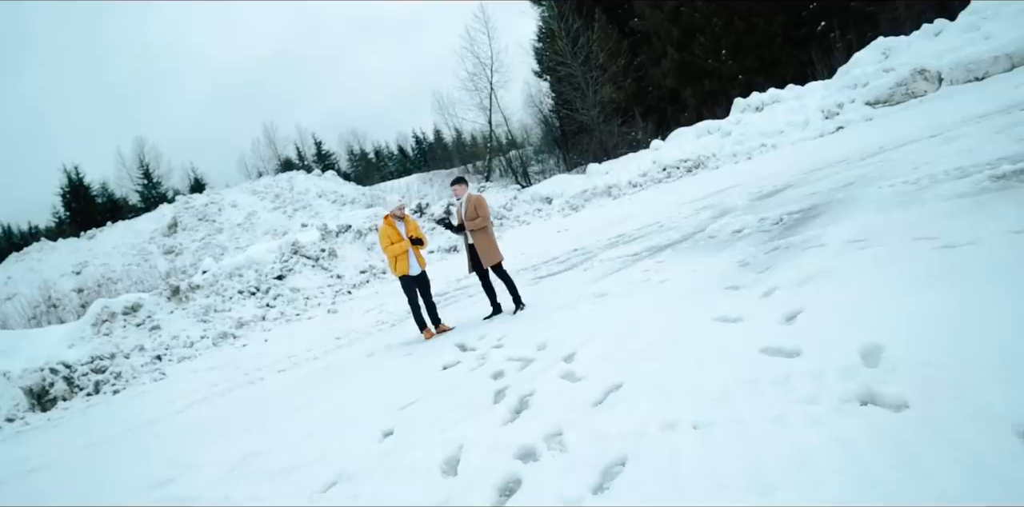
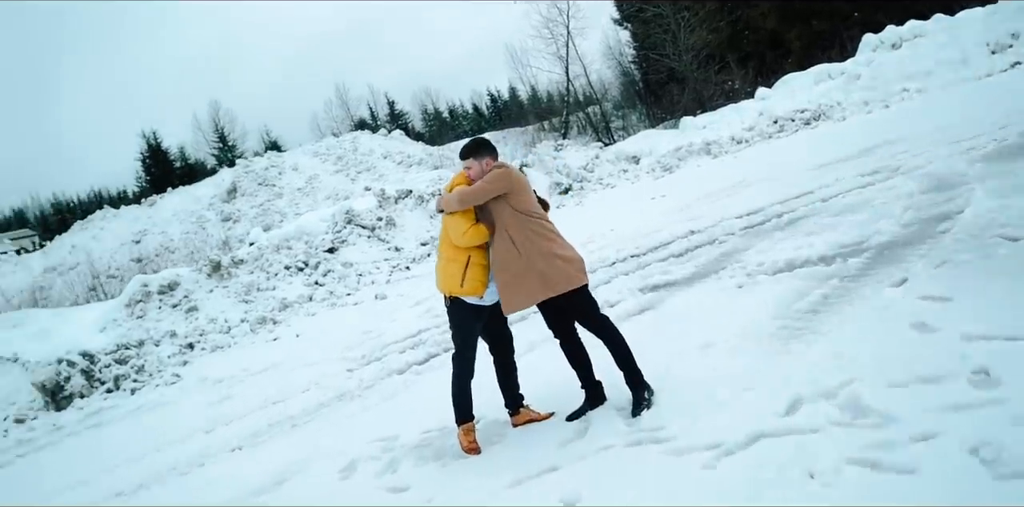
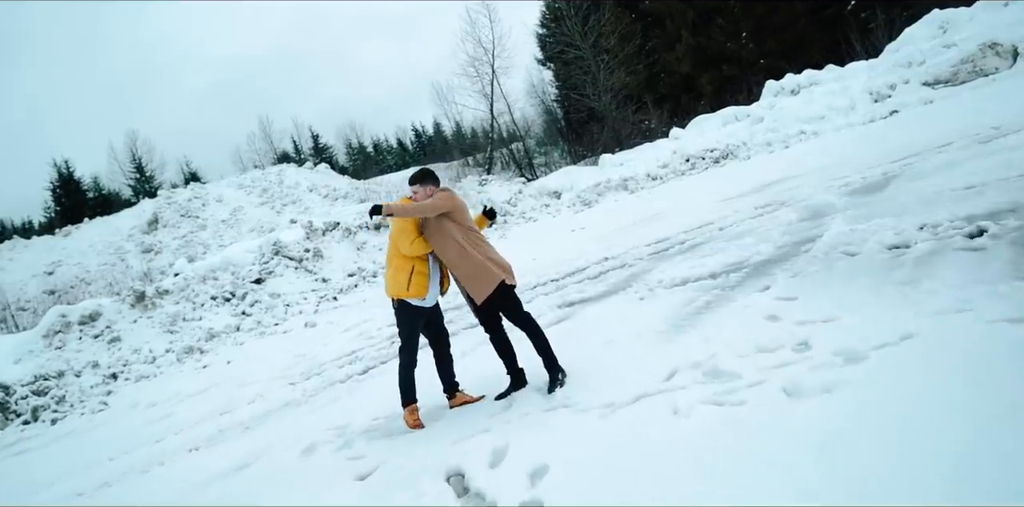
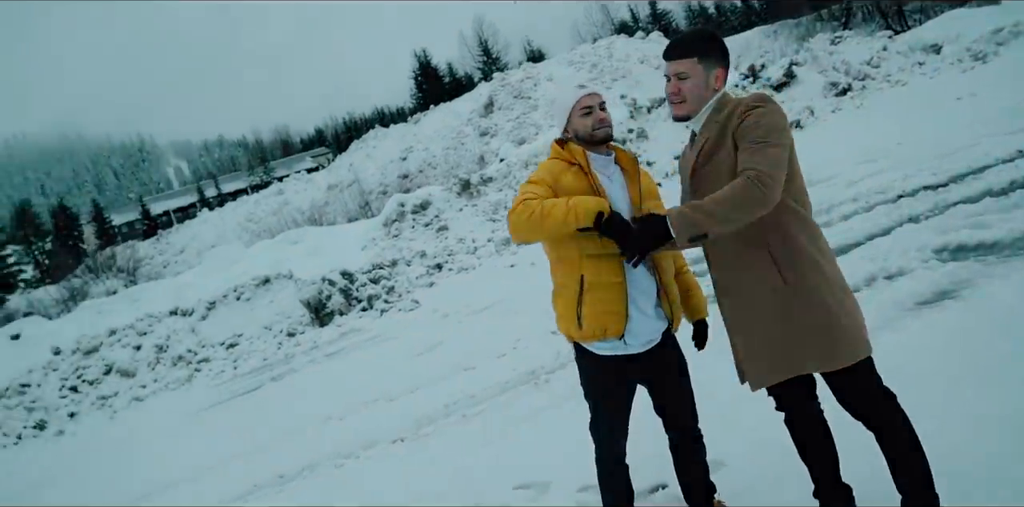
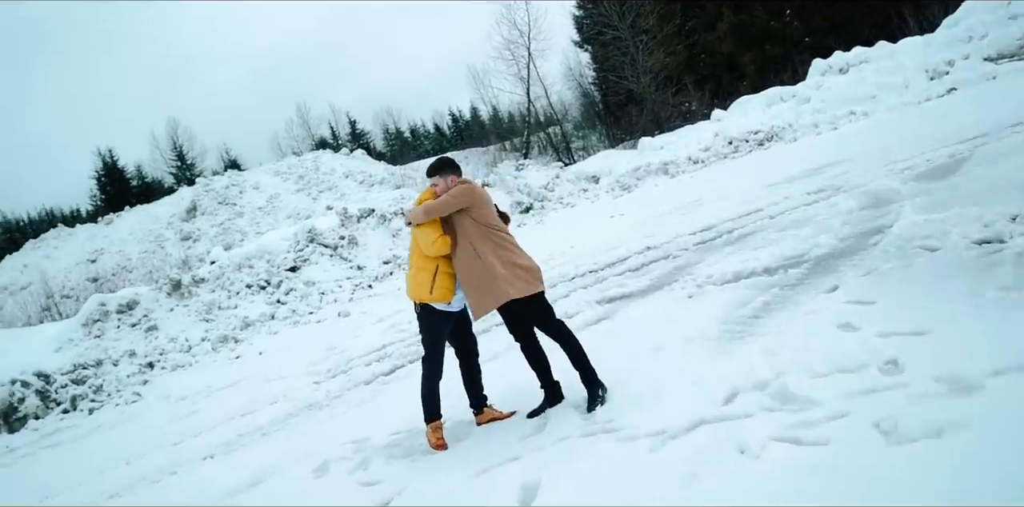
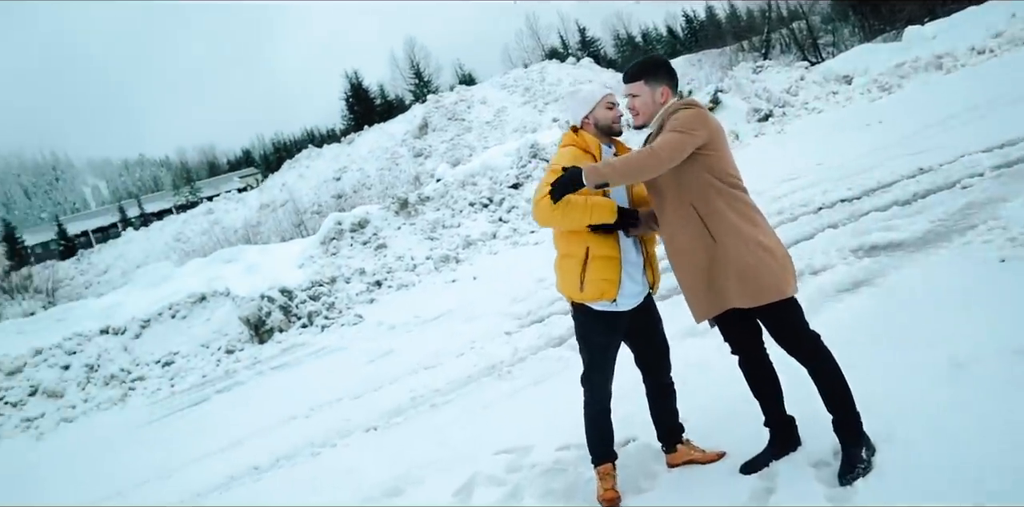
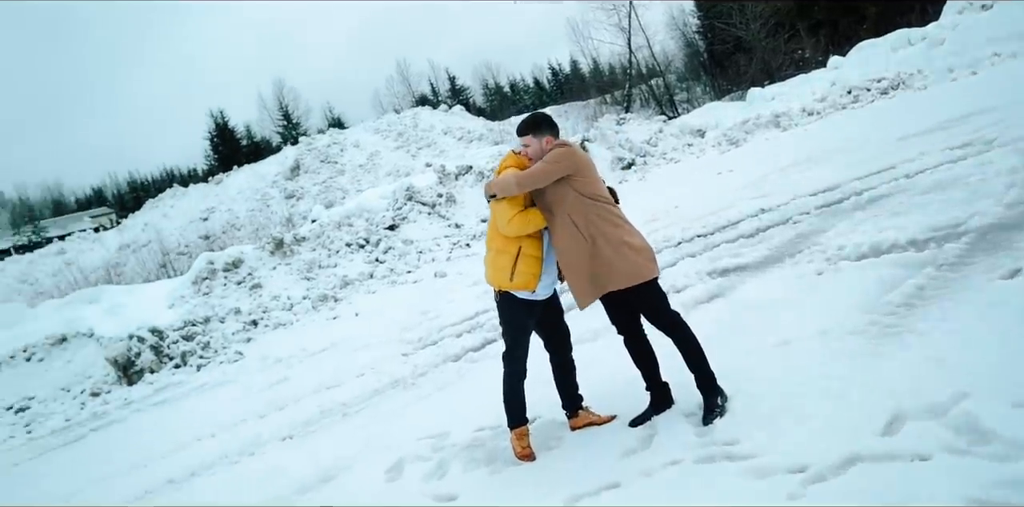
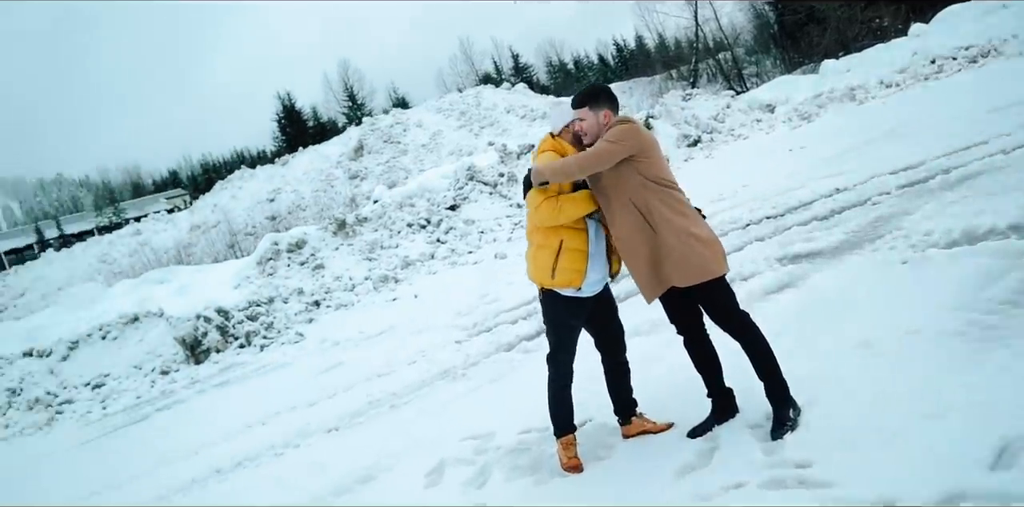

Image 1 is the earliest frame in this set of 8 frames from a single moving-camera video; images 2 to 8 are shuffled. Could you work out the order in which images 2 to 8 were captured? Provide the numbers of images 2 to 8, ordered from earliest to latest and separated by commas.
3, 5, 2, 7, 8, 6, 4
